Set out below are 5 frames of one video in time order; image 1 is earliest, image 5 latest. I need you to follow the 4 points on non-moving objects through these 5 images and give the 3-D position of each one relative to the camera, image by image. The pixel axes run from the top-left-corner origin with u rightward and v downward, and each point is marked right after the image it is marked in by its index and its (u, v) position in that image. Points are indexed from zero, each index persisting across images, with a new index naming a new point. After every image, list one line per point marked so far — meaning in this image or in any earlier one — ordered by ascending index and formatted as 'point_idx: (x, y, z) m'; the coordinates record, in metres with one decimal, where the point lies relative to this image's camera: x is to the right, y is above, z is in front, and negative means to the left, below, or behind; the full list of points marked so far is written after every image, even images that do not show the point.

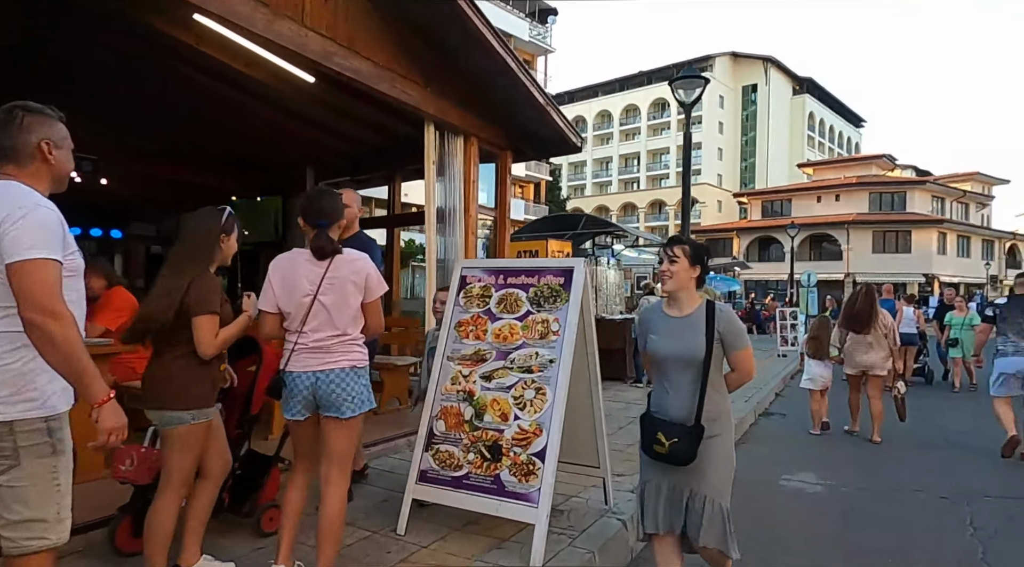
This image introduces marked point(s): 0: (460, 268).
0: (-0.3, +0.1, +3.8) m
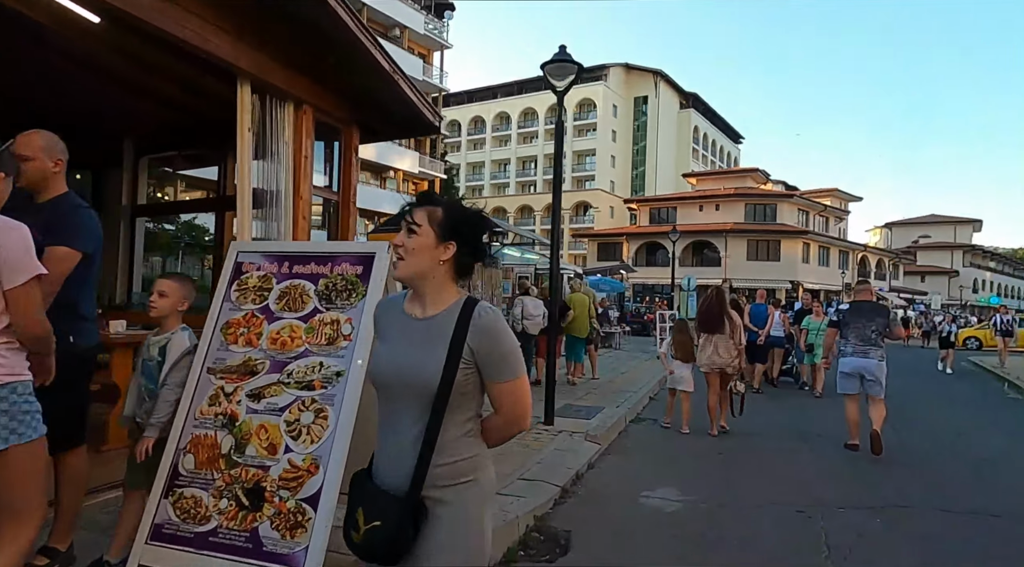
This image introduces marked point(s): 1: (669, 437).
0: (-1.3, +0.1, +2.9) m
1: (+2.0, -2.0, +8.1) m
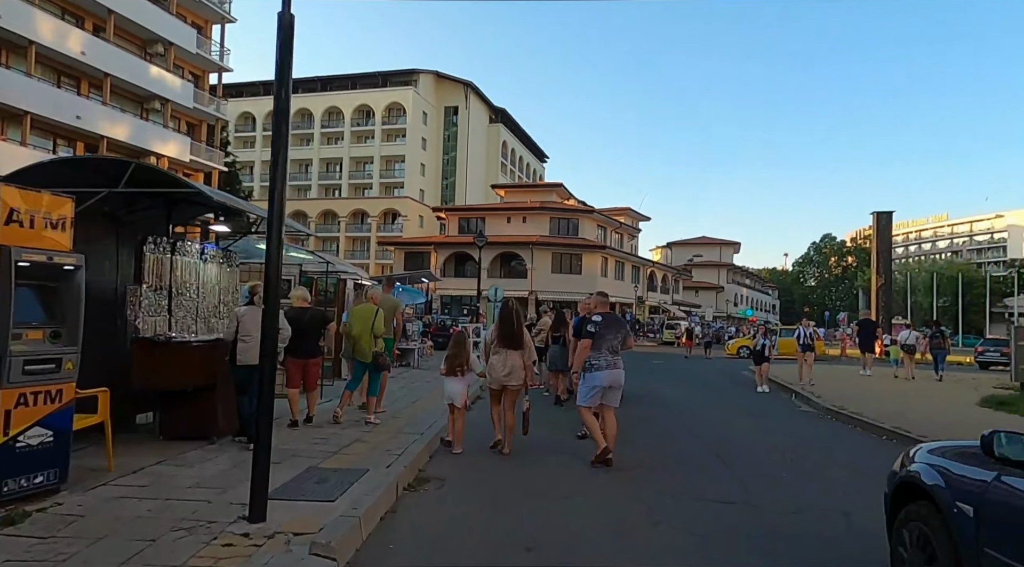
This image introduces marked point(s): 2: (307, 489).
0: (-2.1, +0.3, -0.3) m
1: (-0.5, -2.0, +5.5) m
2: (-1.7, -1.7, +5.3) m
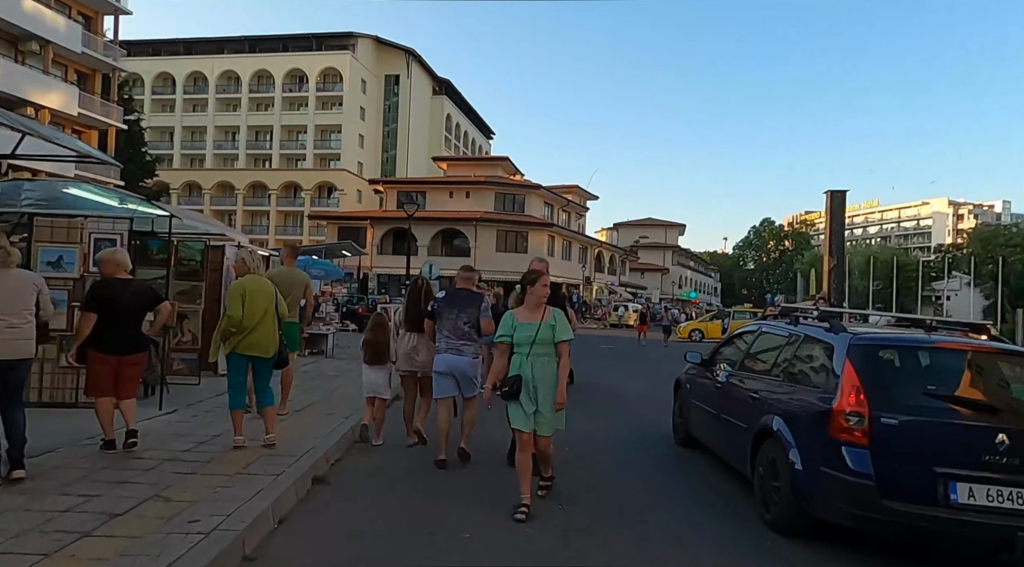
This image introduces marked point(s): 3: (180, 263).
0: (-2.1, +0.4, -3.4) m
1: (-1.0, -1.7, +2.6) m
2: (-2.2, -1.4, +2.3) m
3: (-5.1, +0.3, +9.7) m
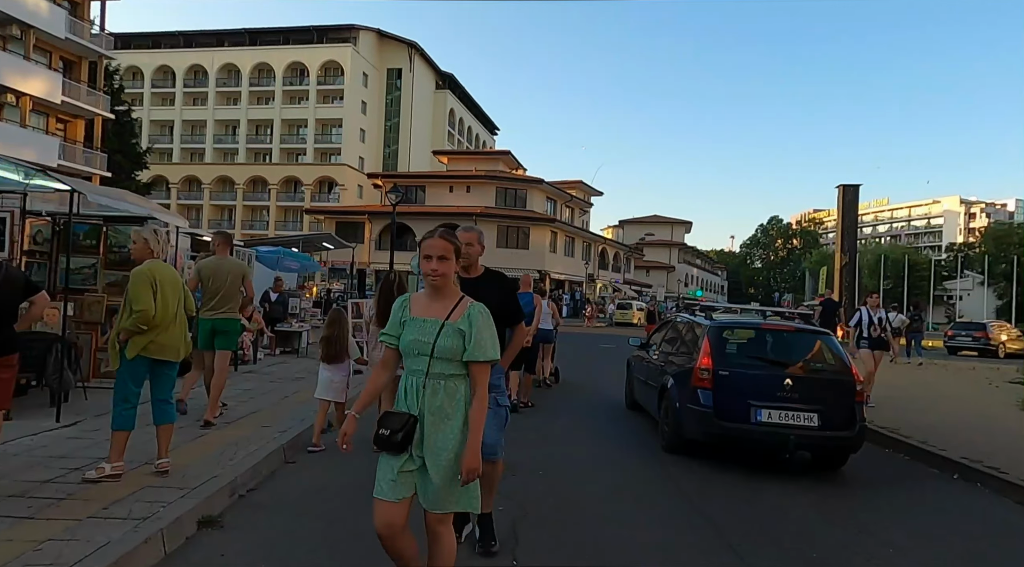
0: (-2.5, +0.4, -4.6) m
1: (-1.4, -1.6, +1.4) m
2: (-2.6, -1.3, +1.1) m
3: (-5.4, +0.4, +8.5) m
